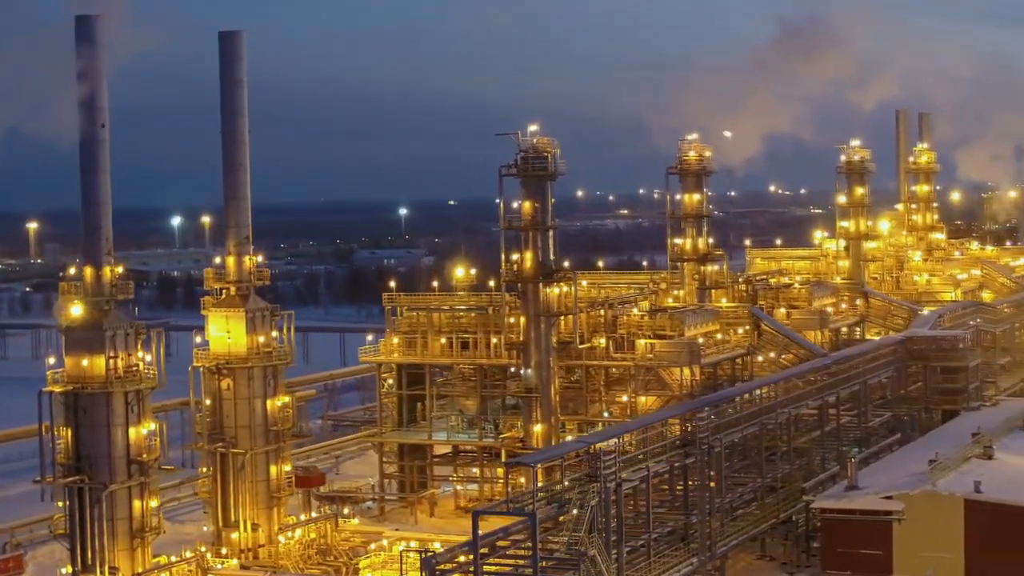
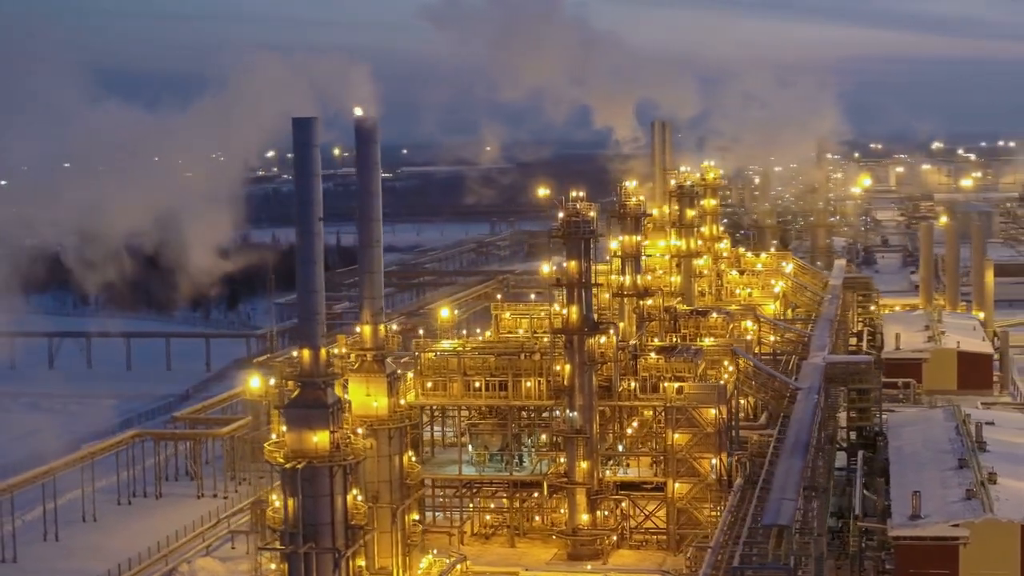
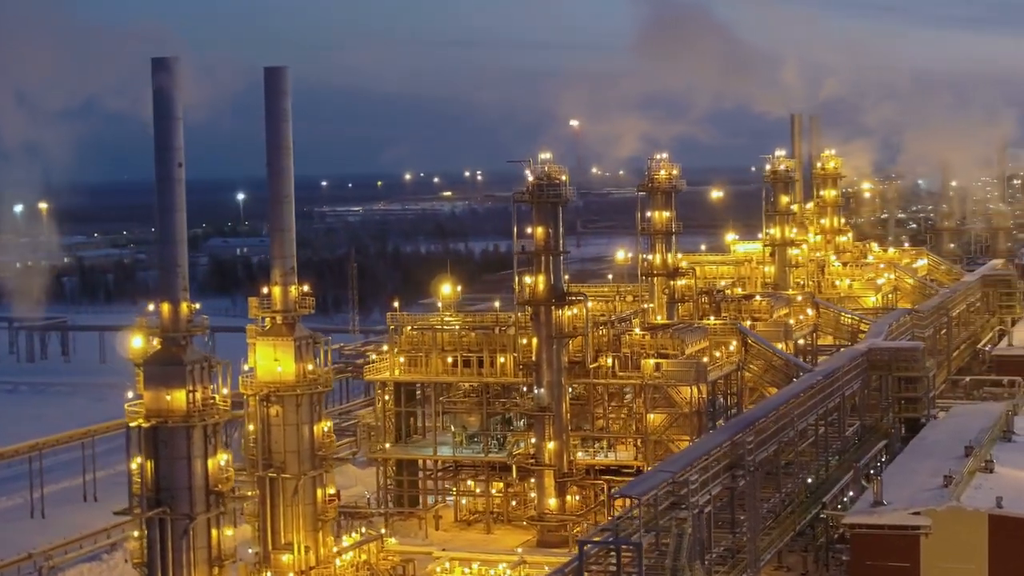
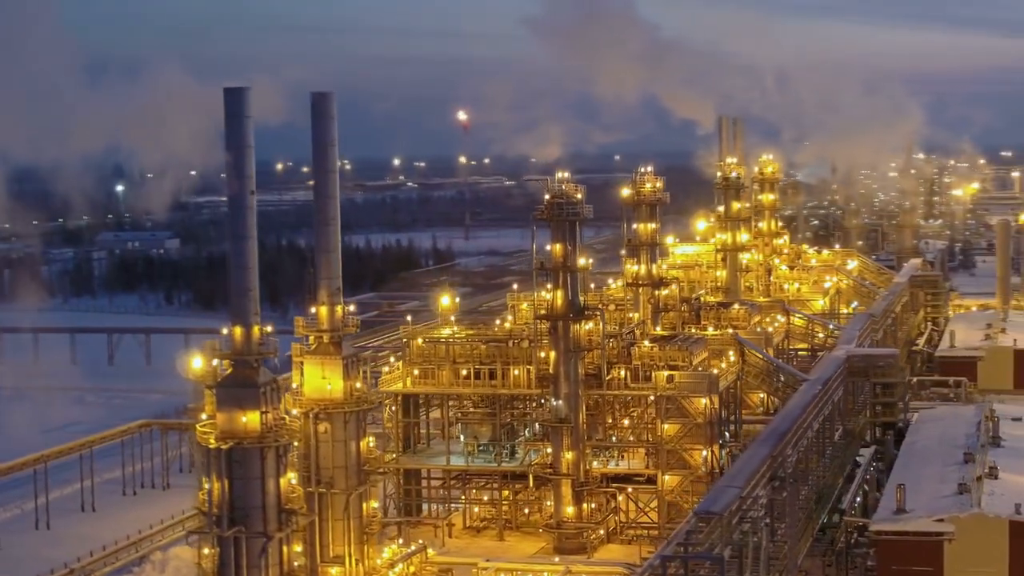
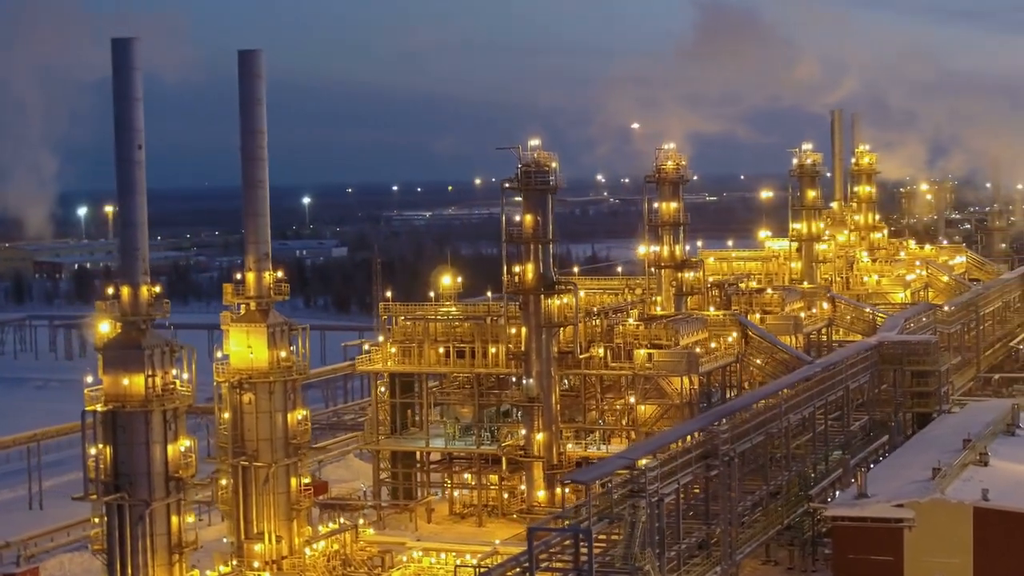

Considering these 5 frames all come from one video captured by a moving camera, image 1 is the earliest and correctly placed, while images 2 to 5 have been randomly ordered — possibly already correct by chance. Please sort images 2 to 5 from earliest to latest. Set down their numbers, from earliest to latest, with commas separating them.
5, 3, 4, 2
